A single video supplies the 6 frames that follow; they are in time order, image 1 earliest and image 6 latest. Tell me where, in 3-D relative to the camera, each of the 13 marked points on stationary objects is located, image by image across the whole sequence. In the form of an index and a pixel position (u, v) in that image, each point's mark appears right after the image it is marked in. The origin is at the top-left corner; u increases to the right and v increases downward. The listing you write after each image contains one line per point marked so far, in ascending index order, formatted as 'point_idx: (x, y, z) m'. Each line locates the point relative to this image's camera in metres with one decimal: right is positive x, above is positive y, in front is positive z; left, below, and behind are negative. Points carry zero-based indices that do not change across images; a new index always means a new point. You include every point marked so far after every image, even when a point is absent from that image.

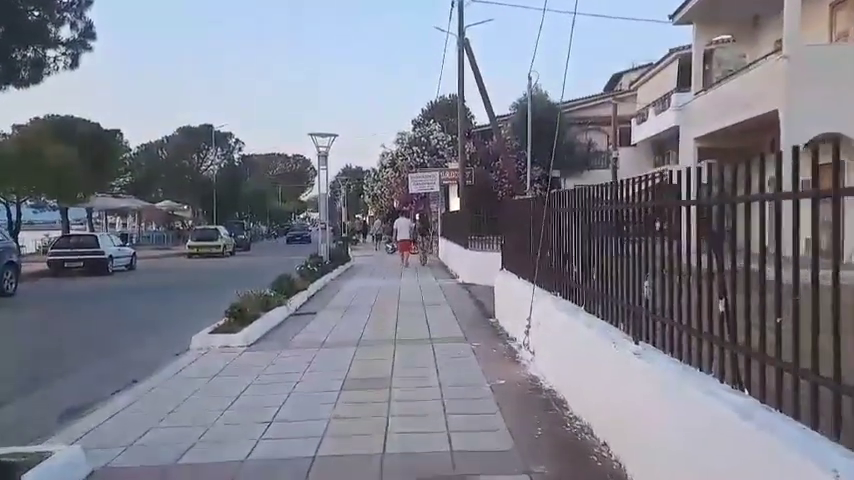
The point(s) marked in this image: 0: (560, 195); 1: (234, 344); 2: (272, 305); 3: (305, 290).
0: (+1.4, +0.5, +10.2) m
1: (-2.6, -1.4, +11.9) m
2: (-2.7, -1.2, +14.8) m
3: (-2.5, -1.1, +18.5) m
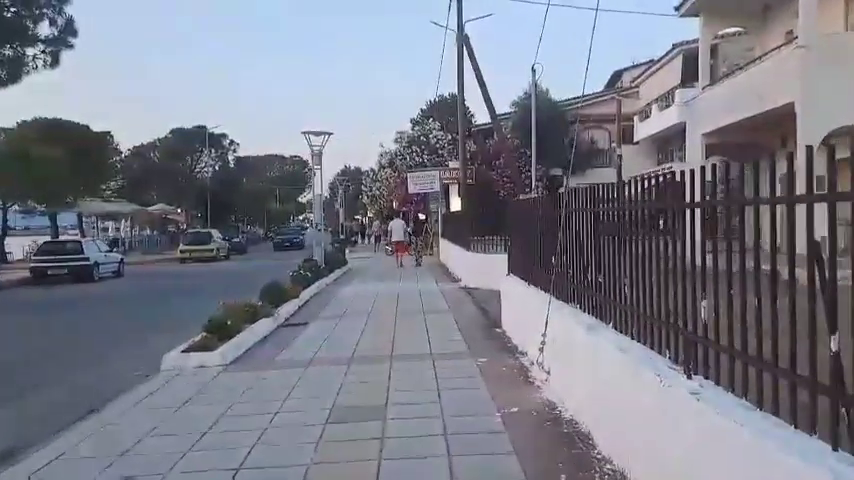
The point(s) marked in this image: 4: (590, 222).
0: (+1.4, +0.4, +9.0) m
1: (-2.6, -1.5, +10.7) m
2: (-2.7, -1.2, +13.6) m
3: (-2.5, -1.2, +17.3) m
4: (+1.4, +0.2, +8.2) m
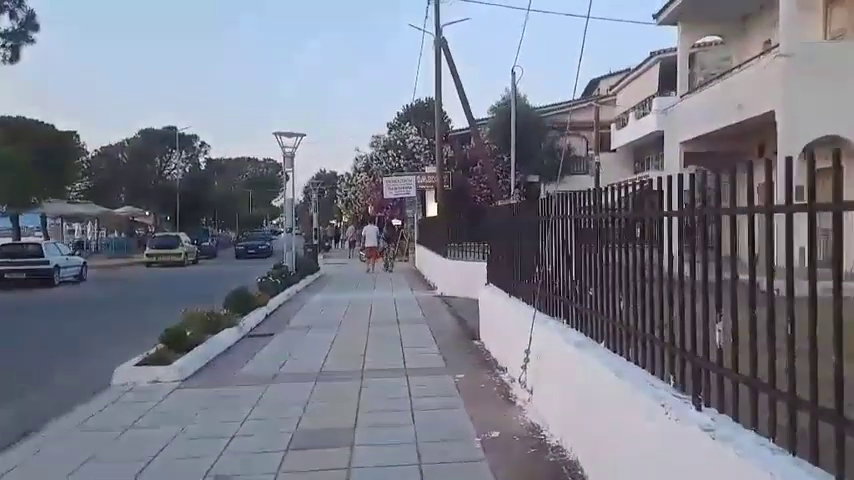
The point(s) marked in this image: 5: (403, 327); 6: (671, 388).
0: (+1.1, +0.4, +8.5) m
1: (-2.9, -1.5, +10.0) m
2: (-3.0, -1.3, +12.9) m
3: (-2.9, -1.2, +16.6) m
4: (+1.2, +0.1, +7.6) m
5: (-0.3, -1.3, +13.8) m
6: (+1.3, -0.8, +5.1) m
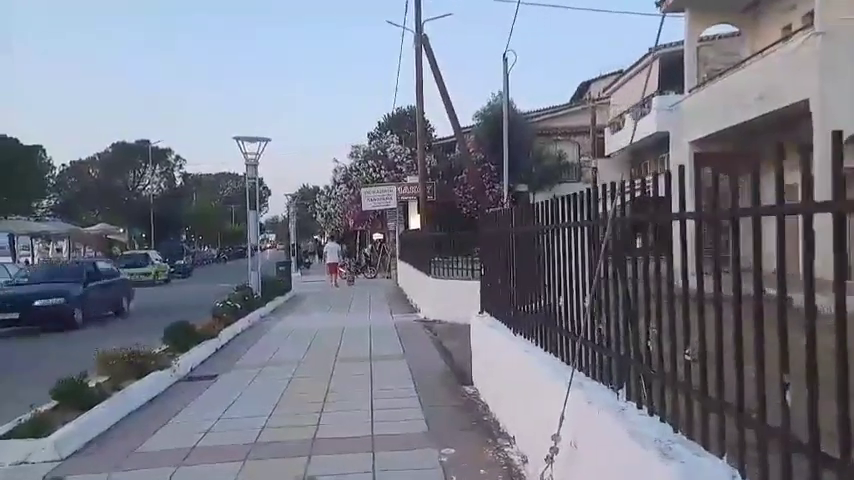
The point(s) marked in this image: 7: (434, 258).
0: (+0.9, +0.3, +5.8) m
1: (-3.0, -1.7, +7.2) m
2: (-3.3, -1.5, +10.2) m
3: (-3.2, -1.5, +13.8) m
4: (+1.0, 0.0, +5.0) m
5: (-0.6, -1.5, +11.1) m
6: (+1.2, -0.9, +2.4) m
7: (+0.2, -0.4, +19.1) m
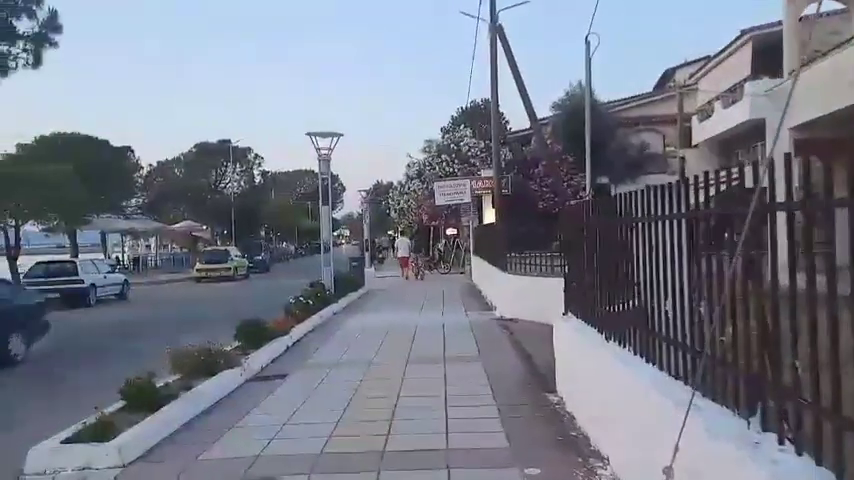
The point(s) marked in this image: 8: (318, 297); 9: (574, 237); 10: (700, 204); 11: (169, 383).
0: (+1.4, +0.3, +5.1) m
1: (-2.5, -1.7, +6.8) m
2: (-2.4, -1.5, +9.8) m
3: (-2.1, -1.5, +13.4) m
4: (+1.4, 0.0, +4.2) m
5: (+0.3, -1.5, +10.4) m
6: (+1.4, -0.8, +1.7) m
7: (+1.7, -0.3, +18.4) m
8: (-2.3, -1.2, +19.1) m
9: (+1.4, 0.0, +8.6) m
10: (+1.4, +0.2, +4.7) m
11: (-2.8, -1.5, +9.9) m
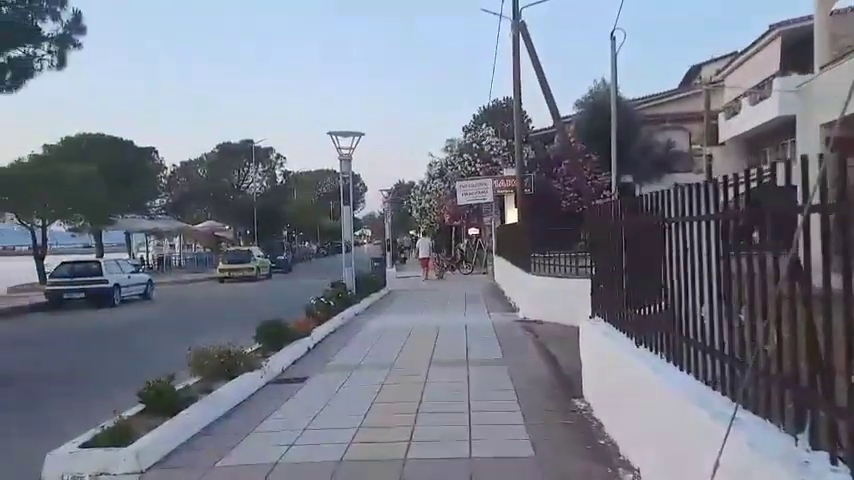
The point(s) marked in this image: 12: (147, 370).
0: (+1.5, +0.3, +4.8) m
1: (-2.3, -1.7, +6.7) m
2: (-2.2, -1.5, +9.6) m
3: (-1.8, -1.5, +13.3) m
4: (+1.5, 0.0, +4.0) m
5: (+0.5, -1.5, +10.2) m
6: (+1.4, -0.9, +1.5) m
7: (+2.1, -0.3, +18.2) m
8: (-1.8, -1.2, +19.0) m
9: (+1.6, 0.0, +8.4) m
10: (+1.5, +0.2, +4.4) m
11: (-2.5, -1.5, +9.8) m
12: (-4.1, -1.9, +13.6) m
